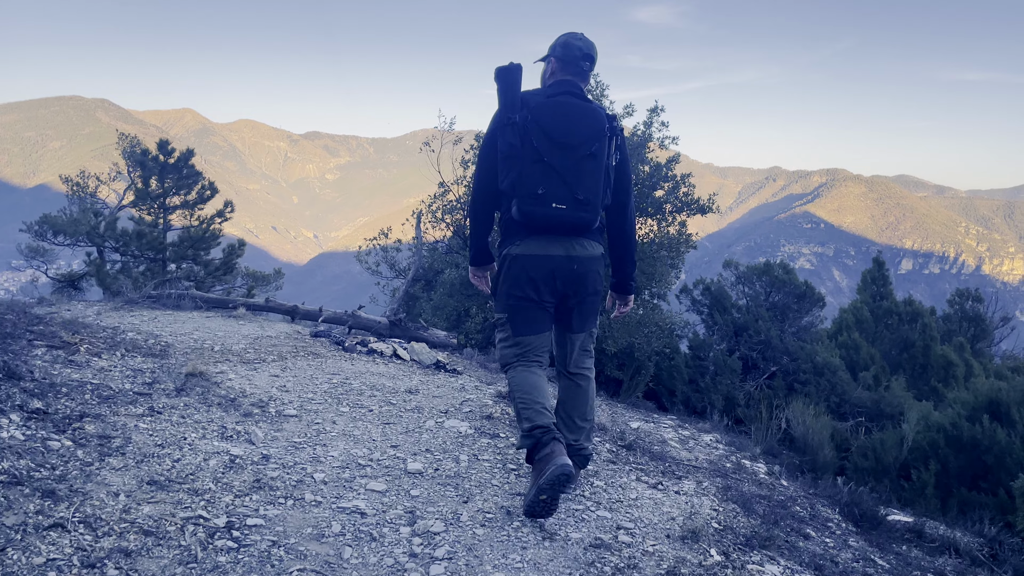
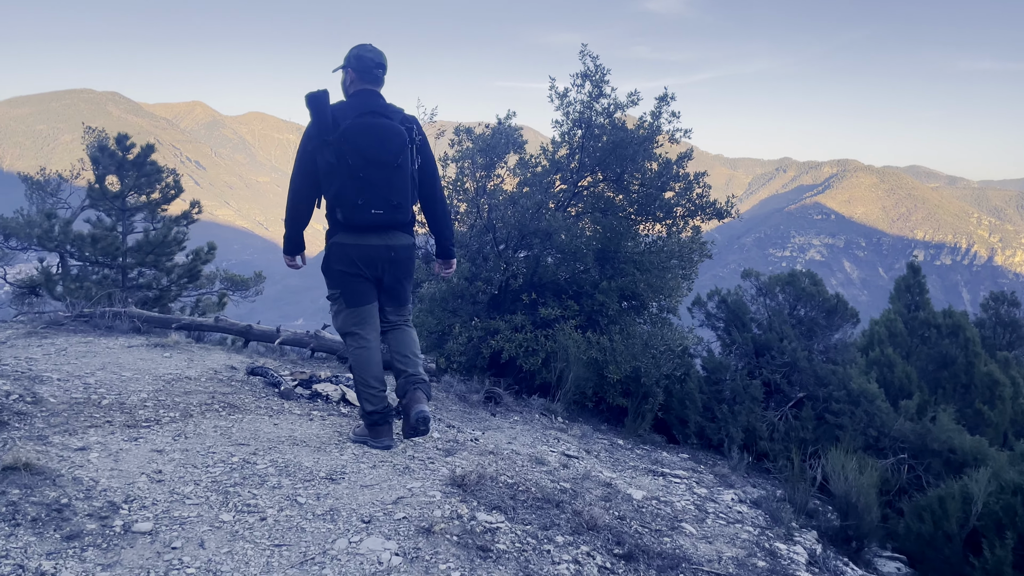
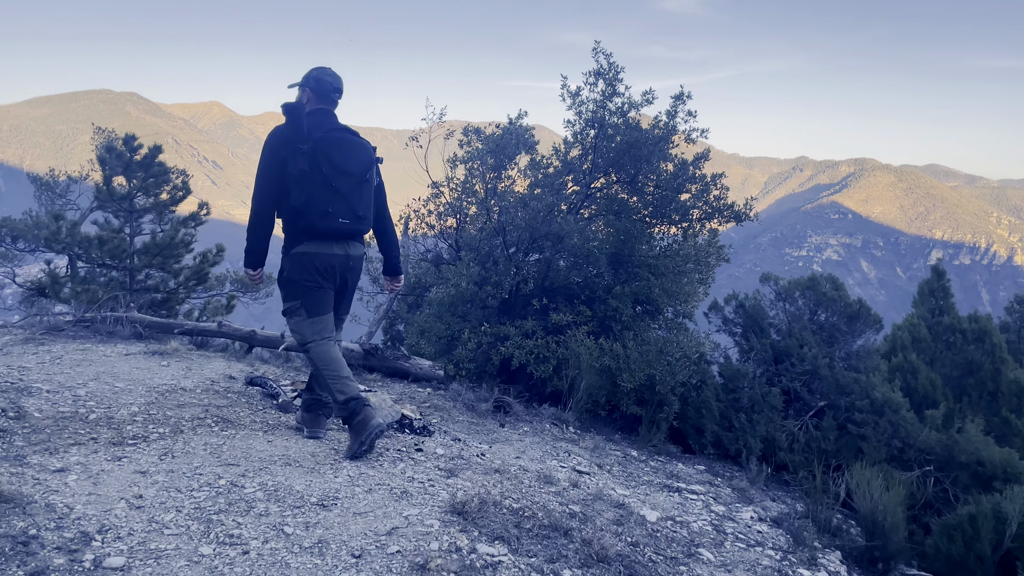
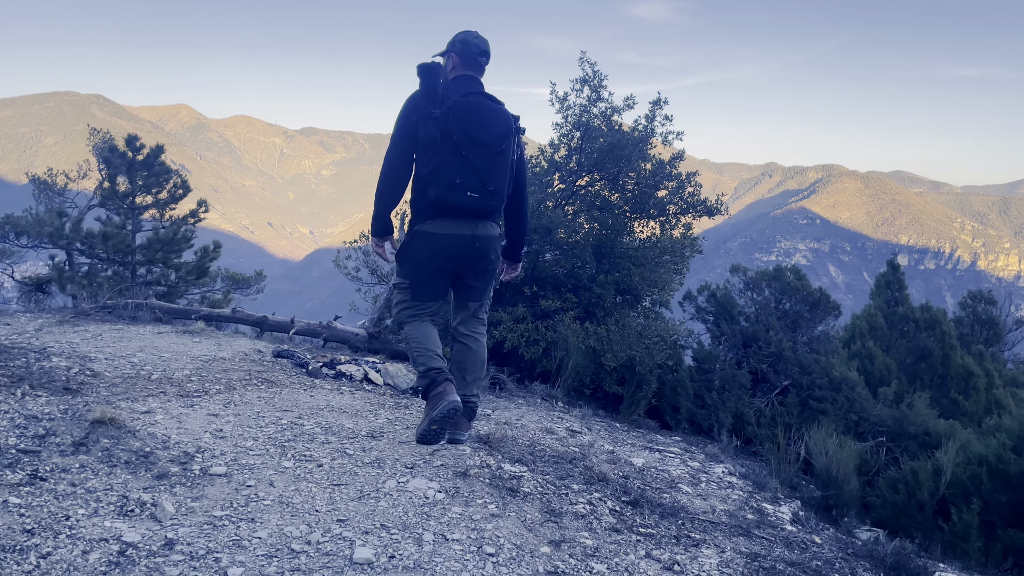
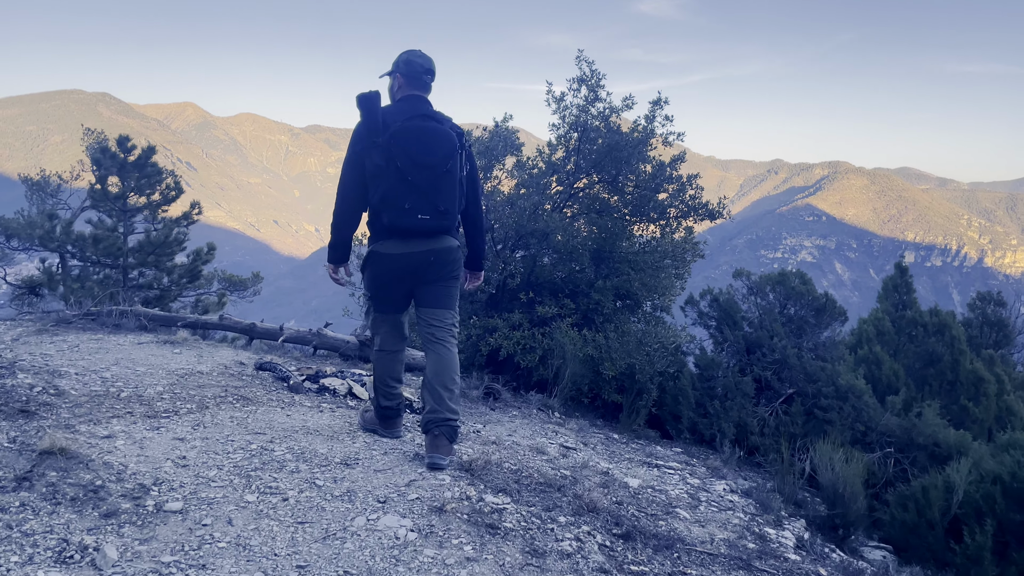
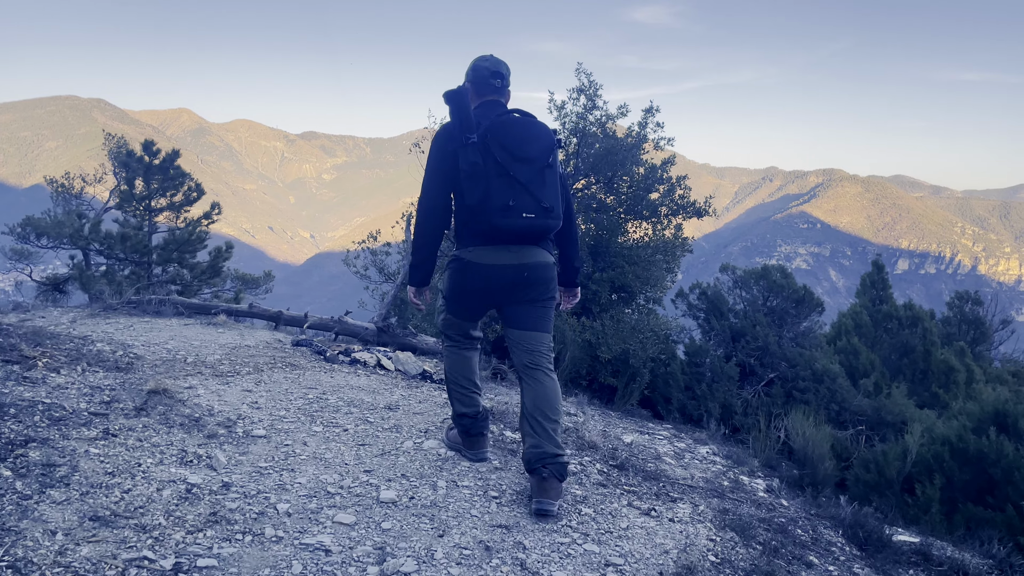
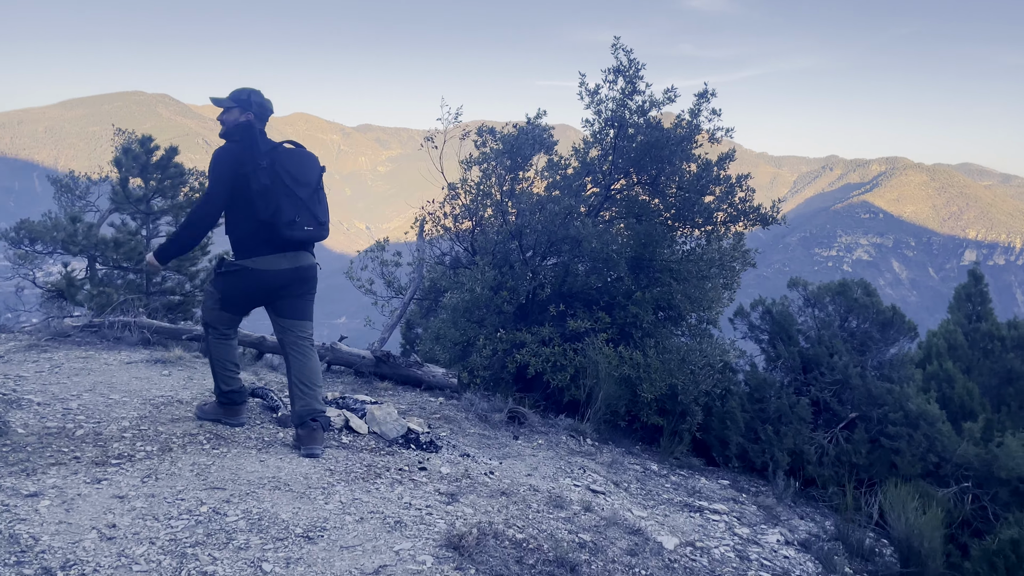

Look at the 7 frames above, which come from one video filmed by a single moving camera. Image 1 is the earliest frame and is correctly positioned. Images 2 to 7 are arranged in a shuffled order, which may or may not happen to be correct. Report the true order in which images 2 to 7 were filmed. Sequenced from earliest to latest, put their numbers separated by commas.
6, 4, 5, 2, 3, 7
